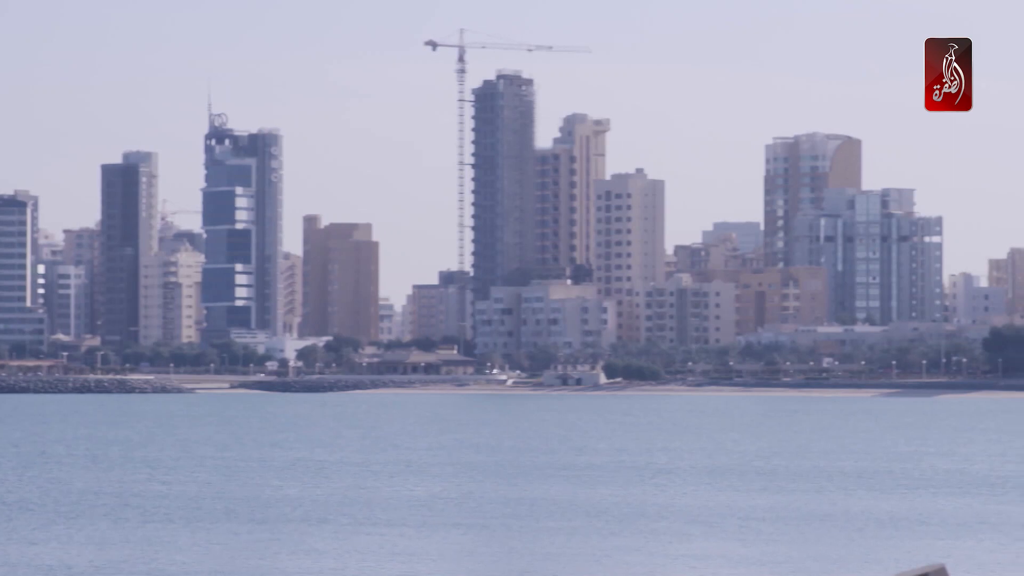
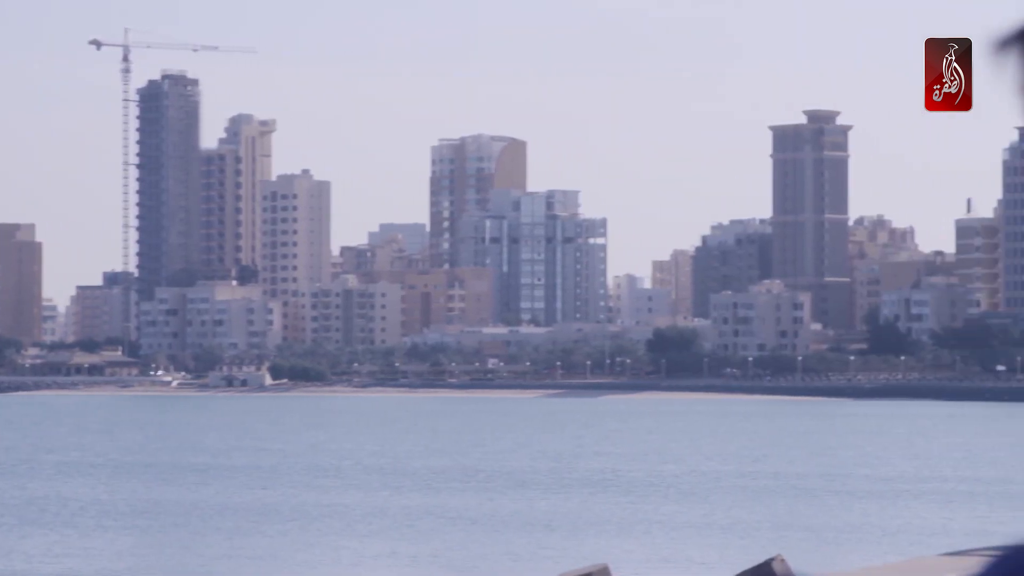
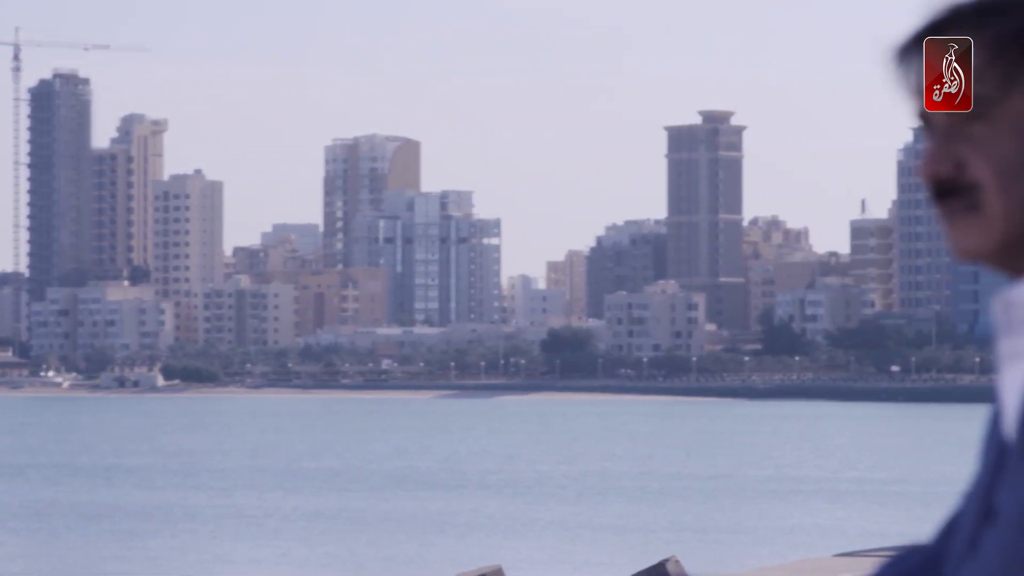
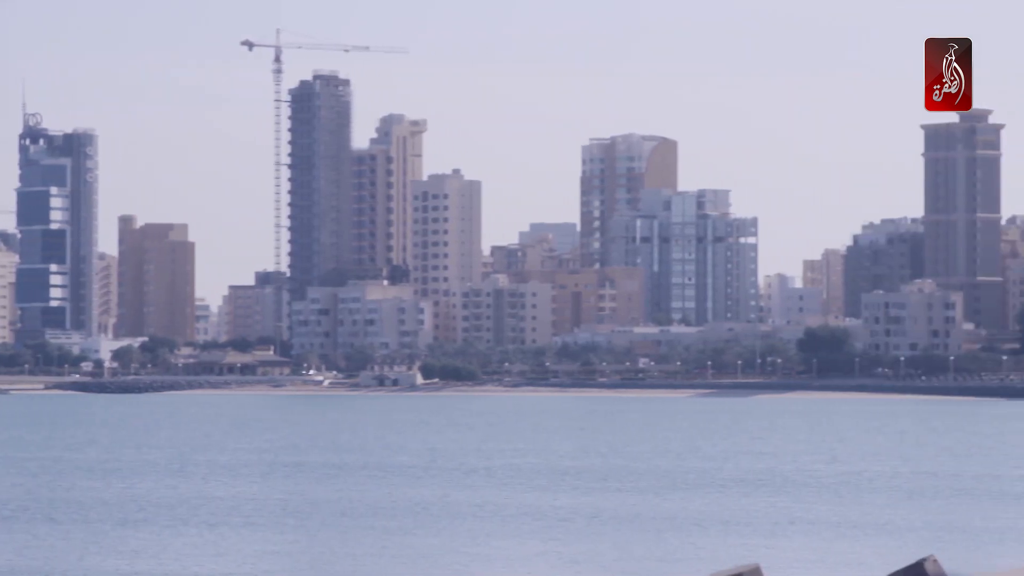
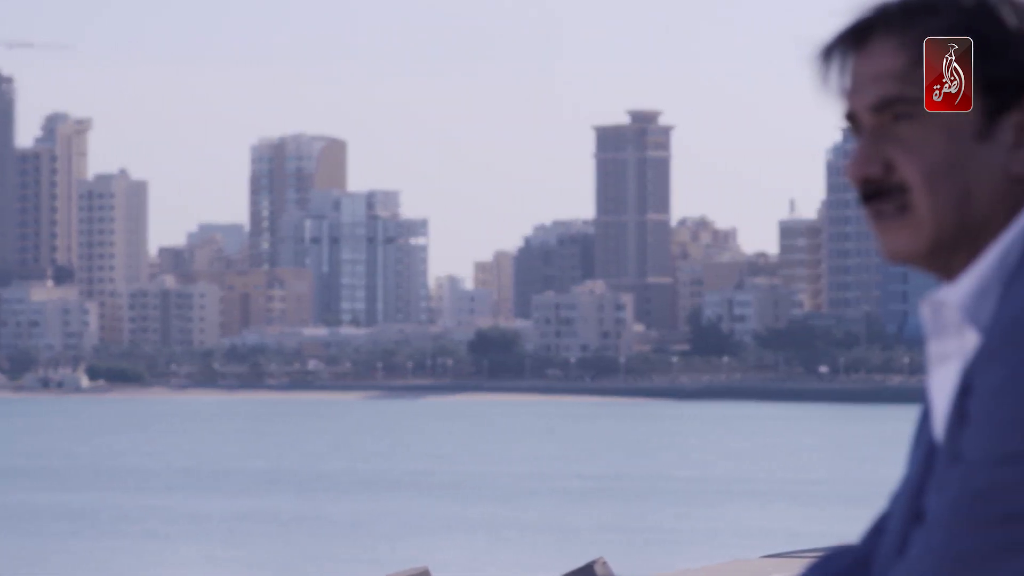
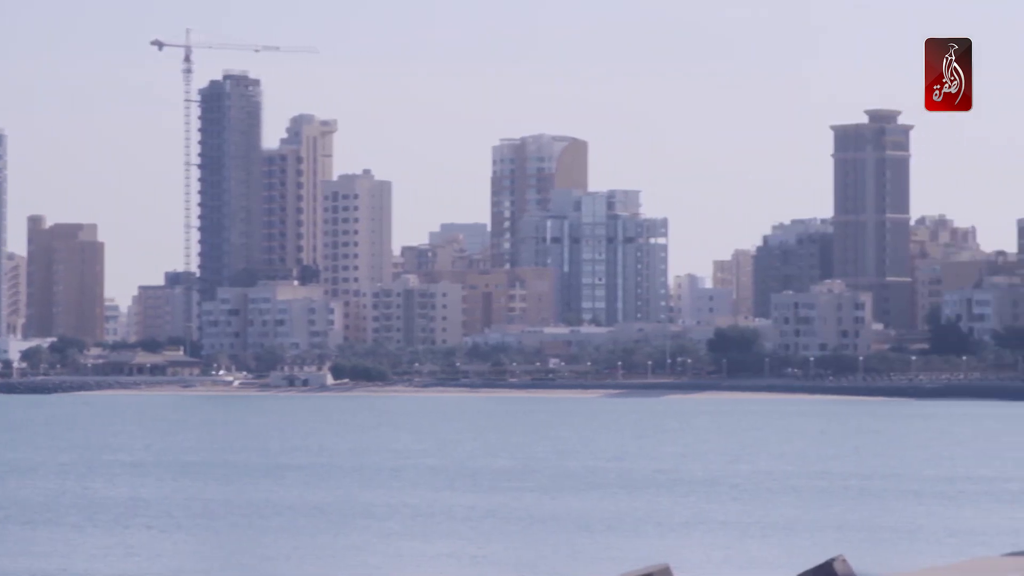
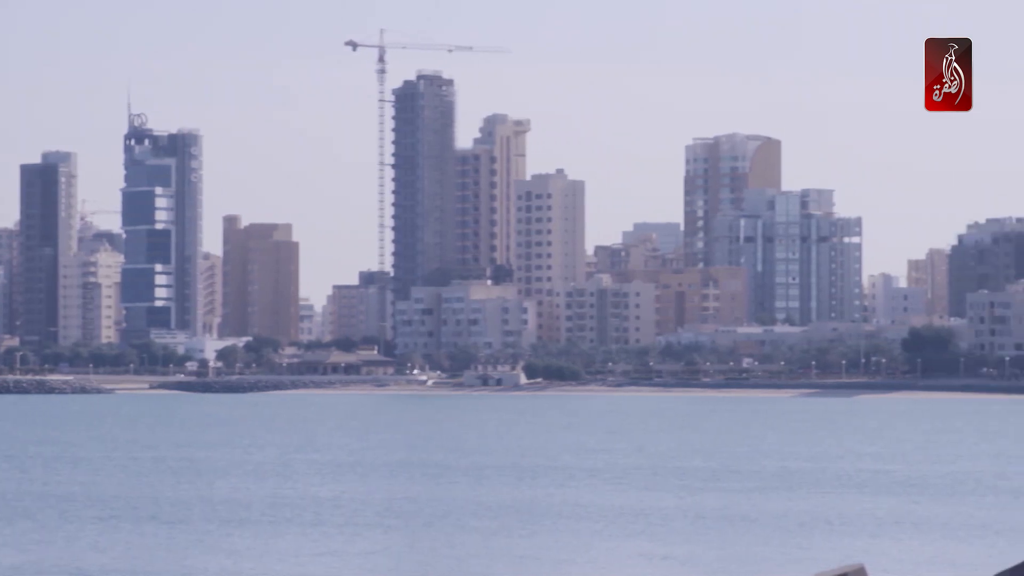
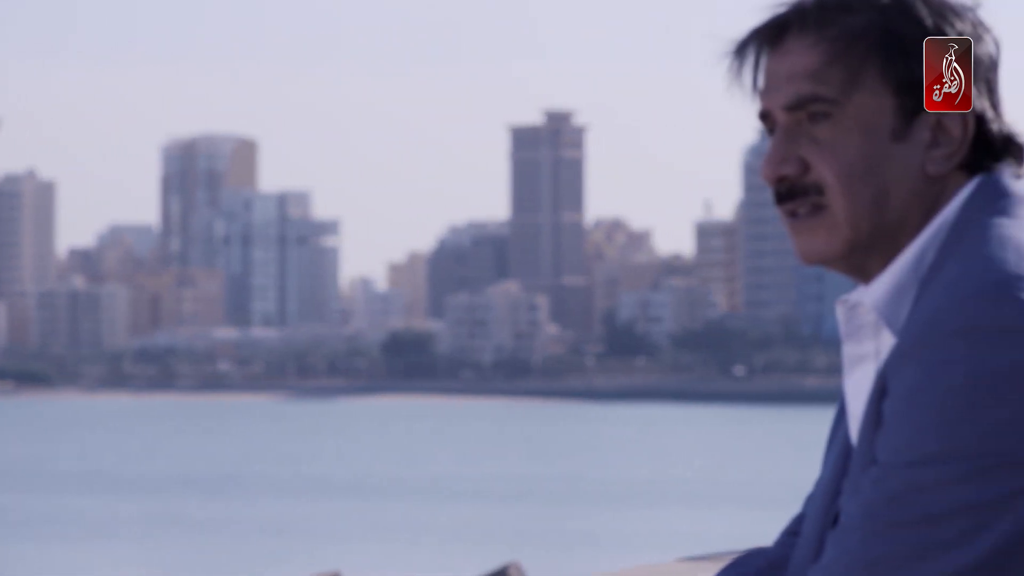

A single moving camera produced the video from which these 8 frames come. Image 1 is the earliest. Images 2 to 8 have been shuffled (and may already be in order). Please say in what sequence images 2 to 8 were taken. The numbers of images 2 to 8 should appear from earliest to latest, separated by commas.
7, 4, 6, 2, 3, 5, 8
